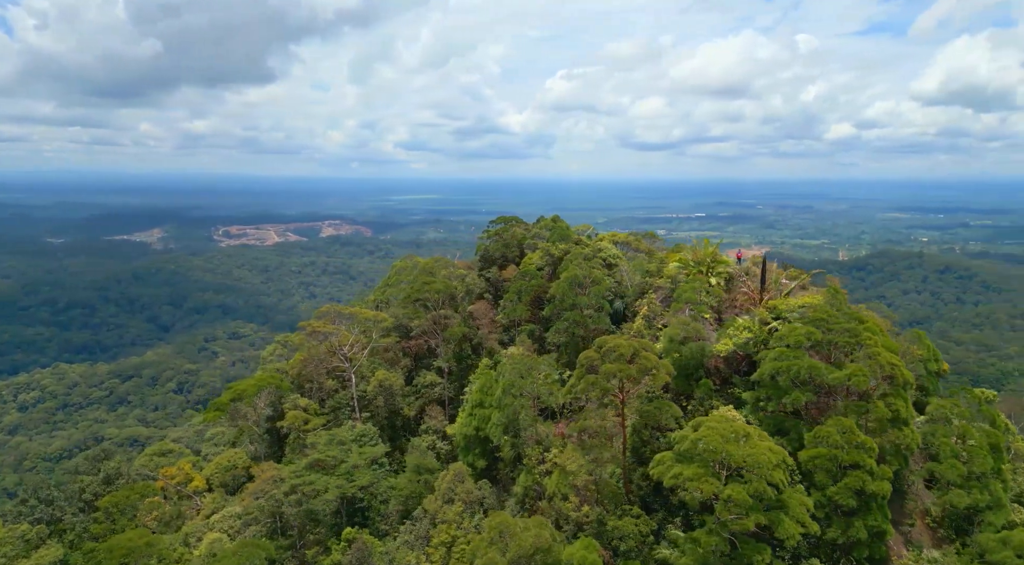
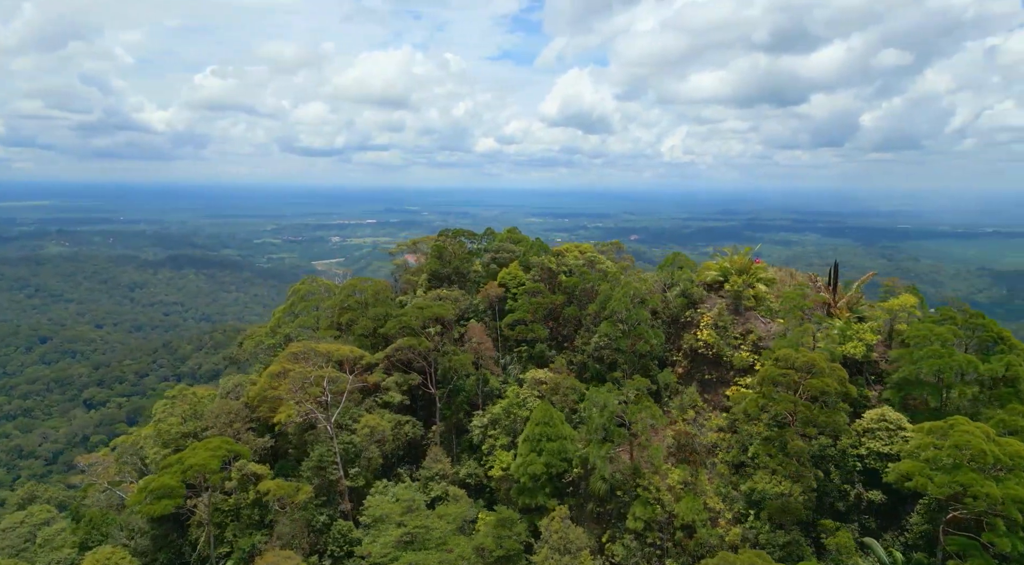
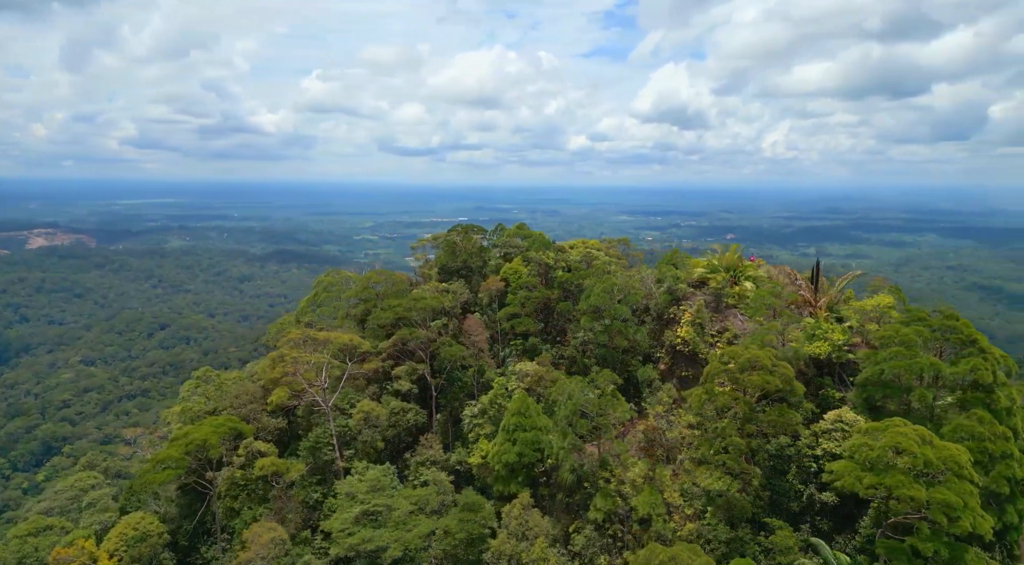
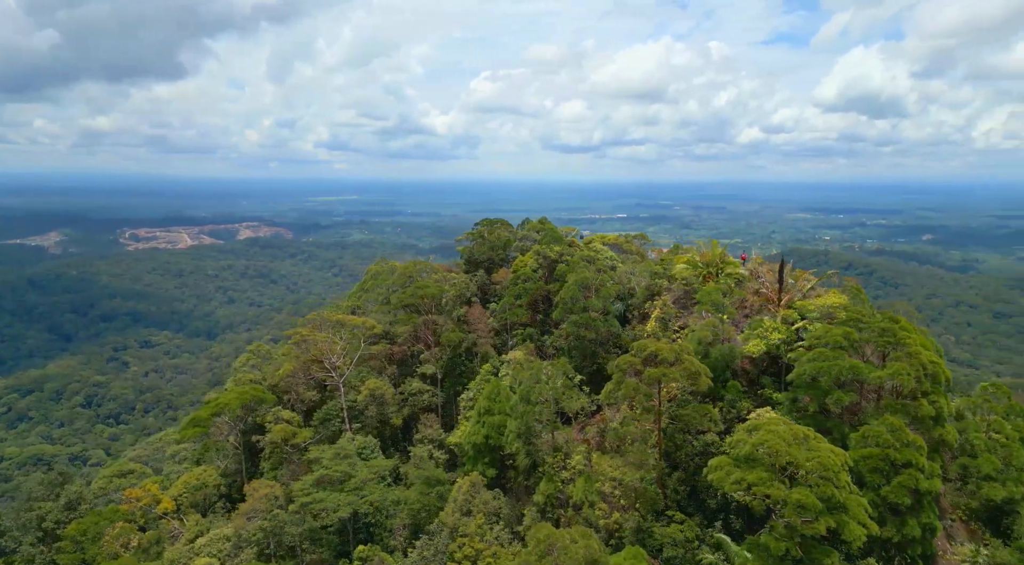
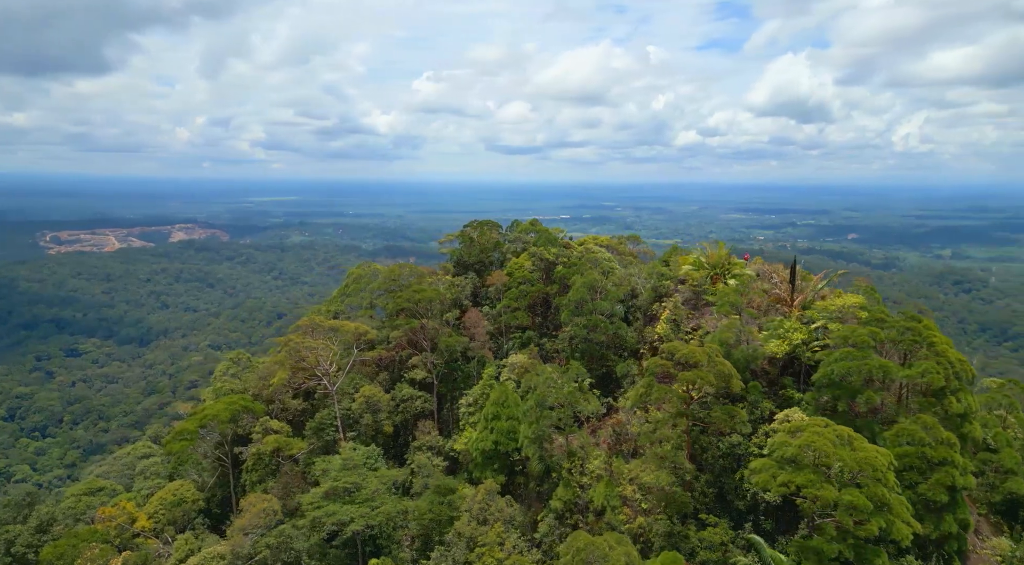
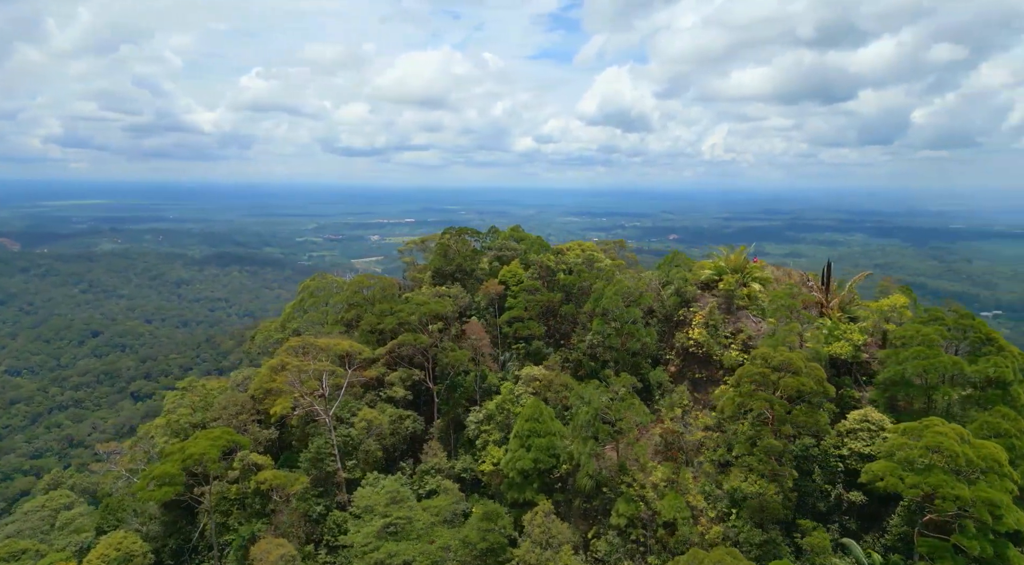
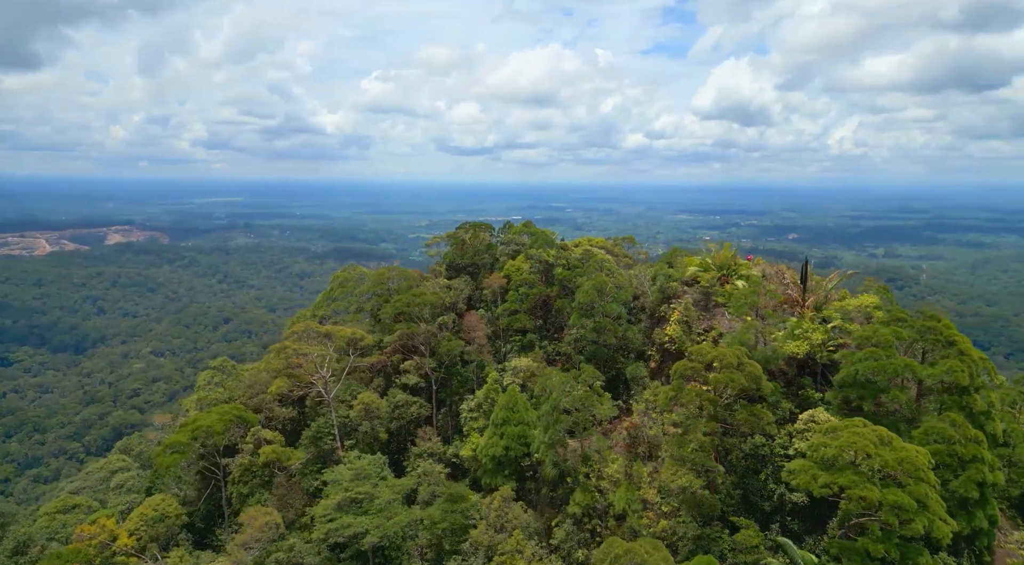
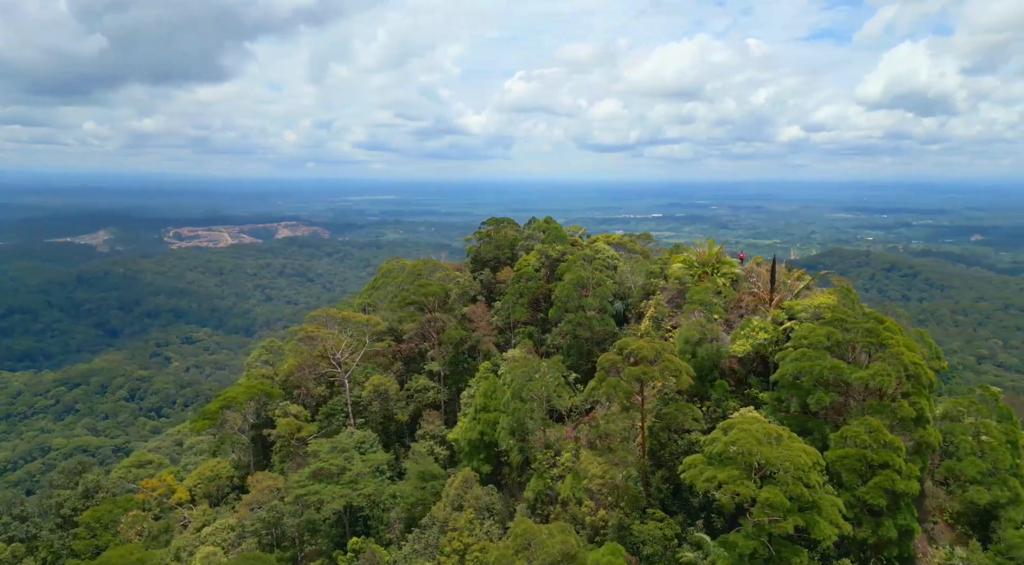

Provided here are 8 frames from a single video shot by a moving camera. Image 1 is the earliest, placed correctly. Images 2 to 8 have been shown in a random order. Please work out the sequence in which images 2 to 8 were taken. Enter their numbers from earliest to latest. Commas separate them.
8, 4, 5, 7, 3, 6, 2
